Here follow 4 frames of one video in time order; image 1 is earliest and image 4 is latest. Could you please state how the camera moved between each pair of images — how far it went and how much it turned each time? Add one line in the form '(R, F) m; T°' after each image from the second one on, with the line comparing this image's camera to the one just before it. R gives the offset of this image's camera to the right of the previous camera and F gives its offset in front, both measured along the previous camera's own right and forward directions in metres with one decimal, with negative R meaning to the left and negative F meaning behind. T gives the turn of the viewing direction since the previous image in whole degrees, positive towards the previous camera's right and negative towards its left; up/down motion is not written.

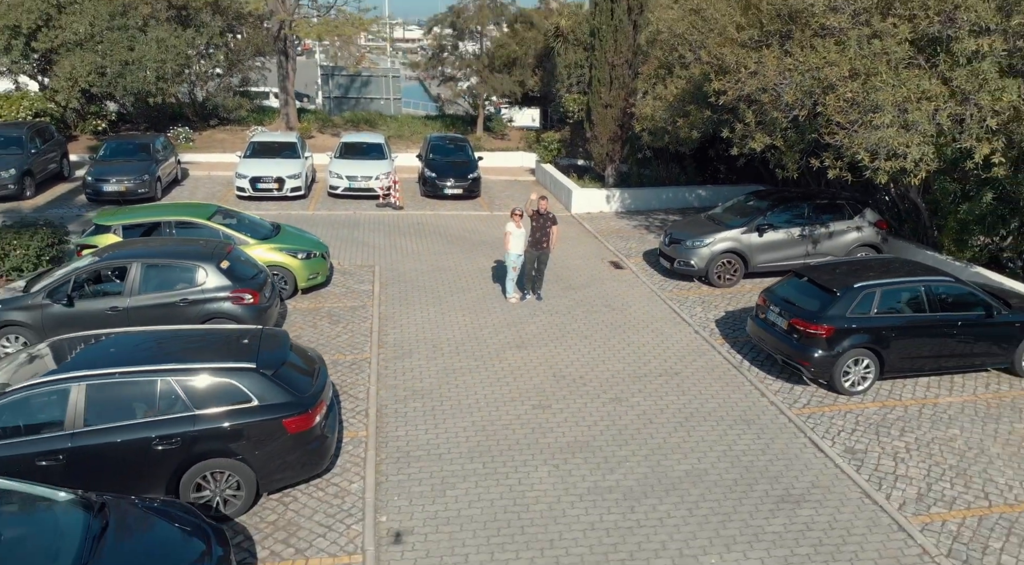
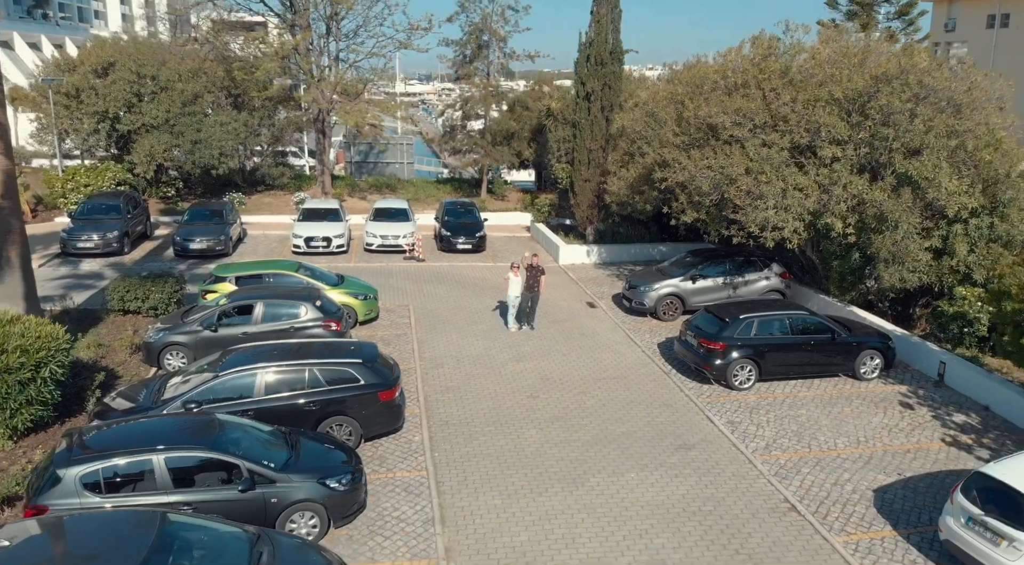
(-0.1, -3.5) m; 0°
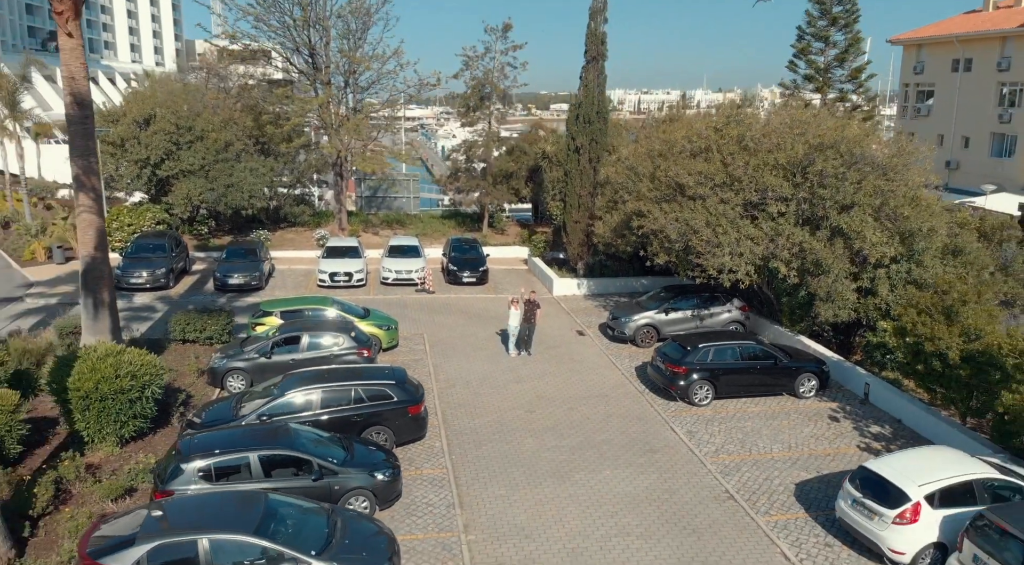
(-0.1, -2.4) m; 0°
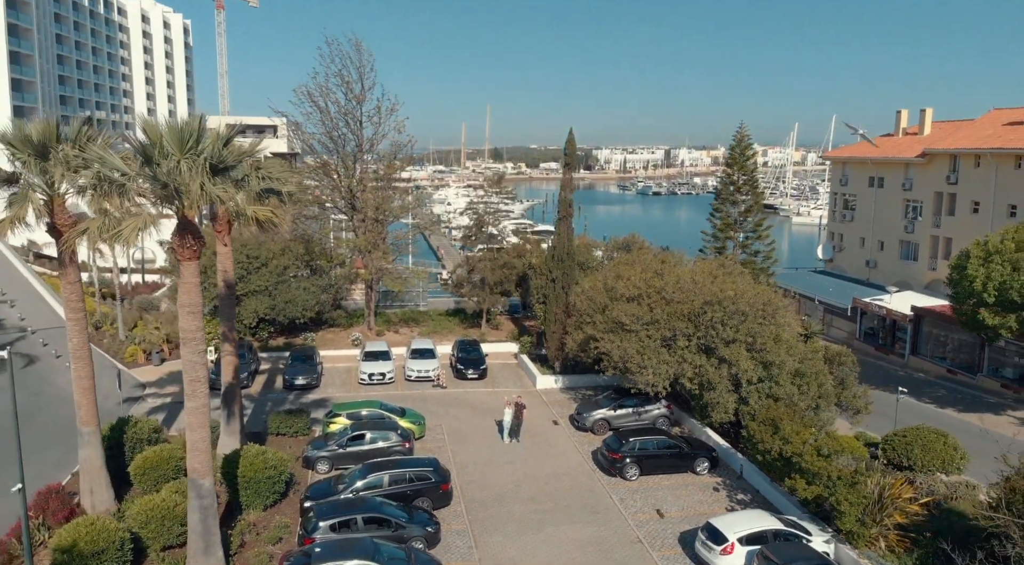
(-0.1, -6.9) m; +1°
